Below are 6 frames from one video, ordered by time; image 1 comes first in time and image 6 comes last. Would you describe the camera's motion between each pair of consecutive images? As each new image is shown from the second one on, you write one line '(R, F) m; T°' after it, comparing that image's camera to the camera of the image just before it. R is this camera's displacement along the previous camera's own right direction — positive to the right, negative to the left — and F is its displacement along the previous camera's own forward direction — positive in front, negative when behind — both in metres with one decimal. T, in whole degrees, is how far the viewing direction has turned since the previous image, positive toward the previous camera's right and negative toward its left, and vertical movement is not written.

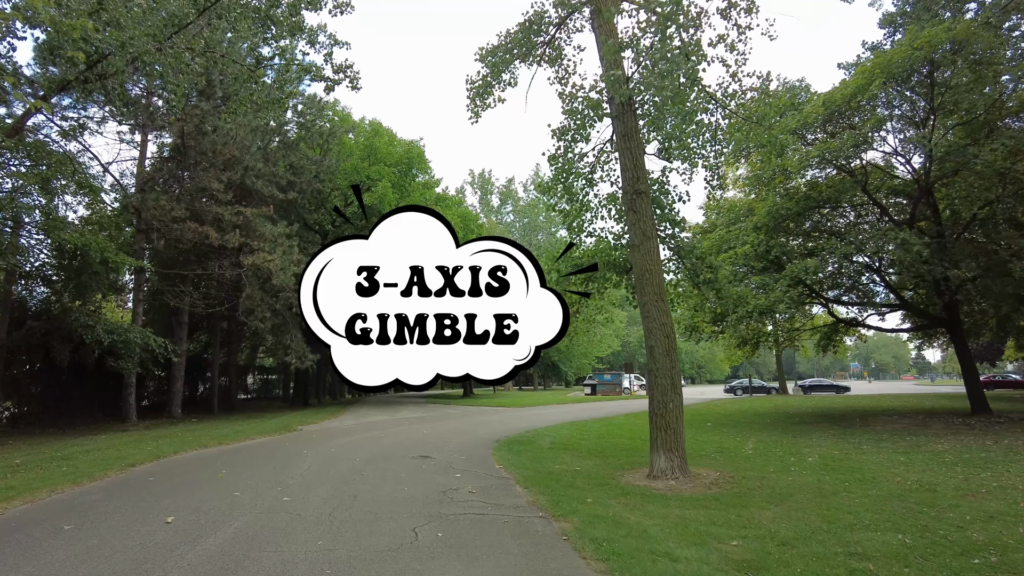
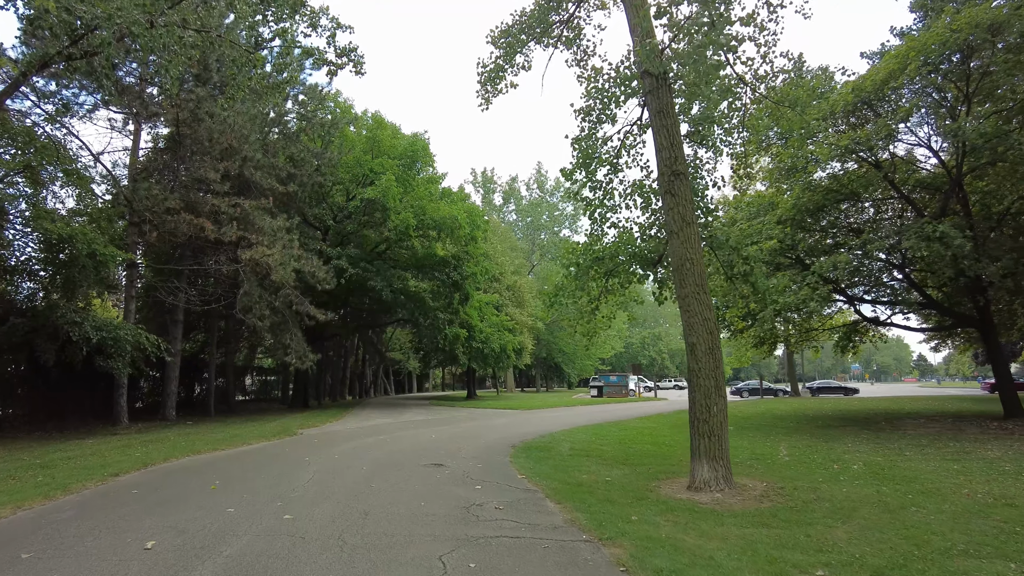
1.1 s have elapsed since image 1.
(-0.3, +0.8) m; 0°
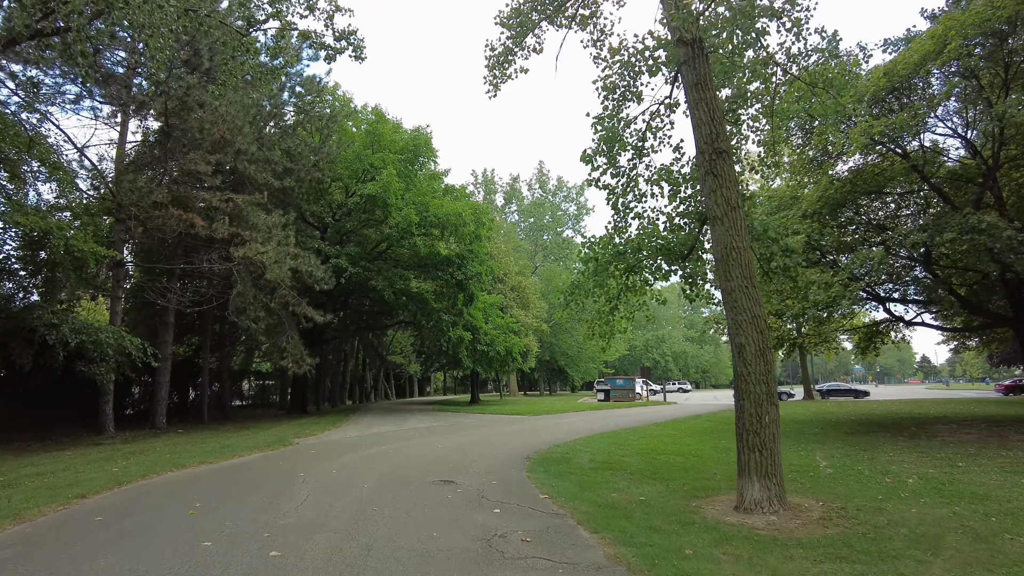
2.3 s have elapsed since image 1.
(-0.2, +0.9) m; 0°
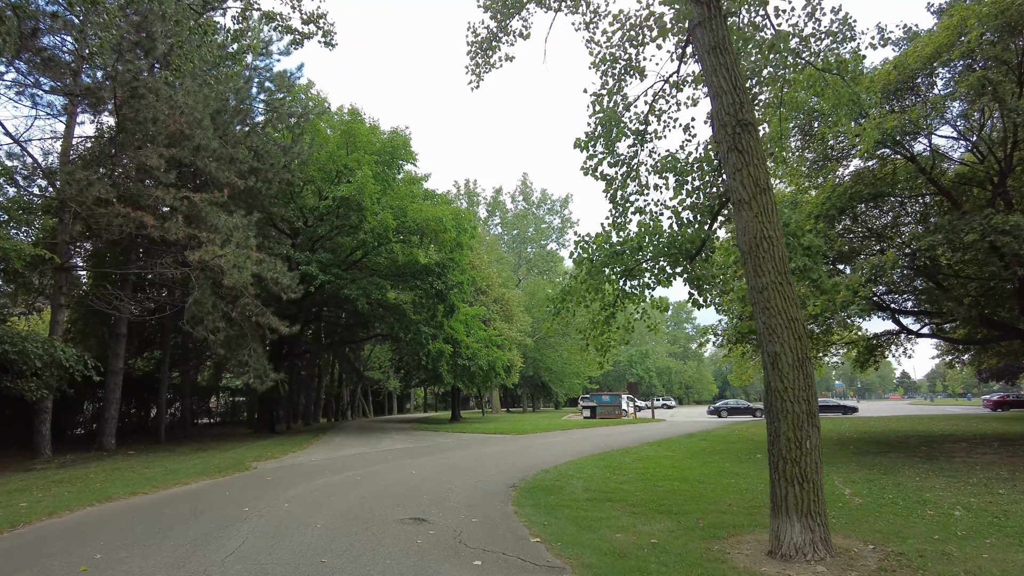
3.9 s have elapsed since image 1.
(0.0, +1.2) m; +2°
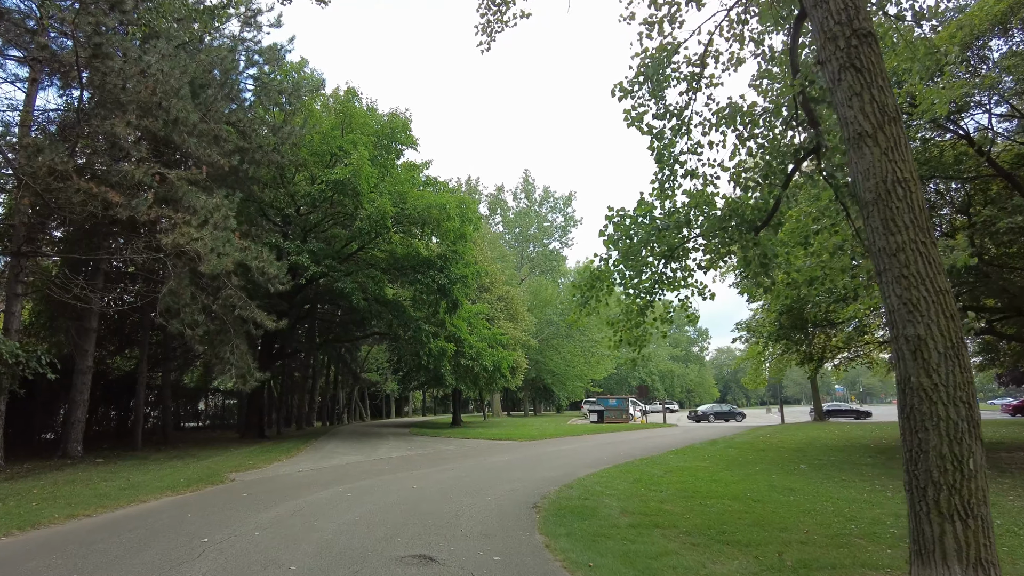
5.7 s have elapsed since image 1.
(-0.3, +1.5) m; 0°
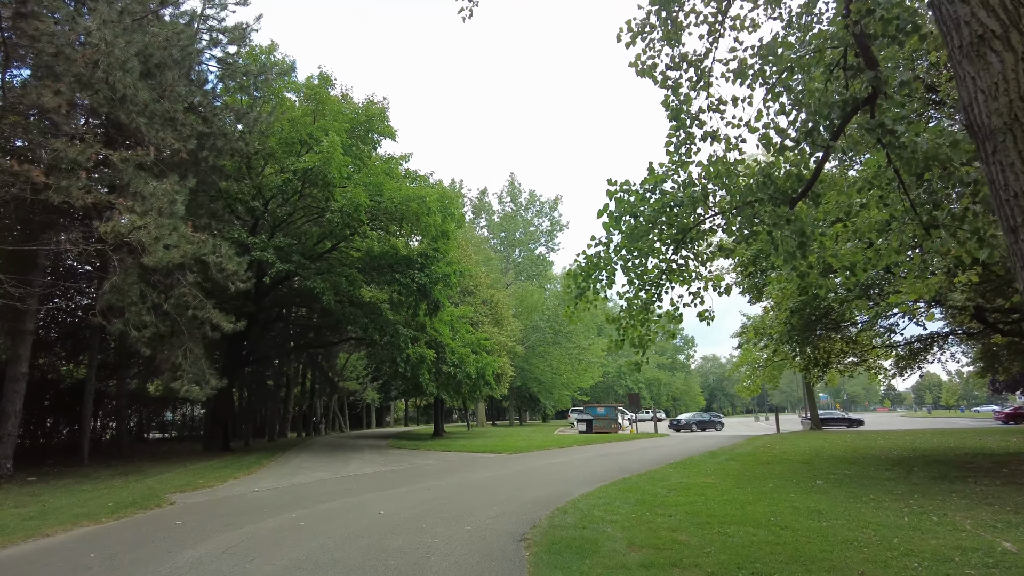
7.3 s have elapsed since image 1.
(0.0, +1.3) m; +1°
